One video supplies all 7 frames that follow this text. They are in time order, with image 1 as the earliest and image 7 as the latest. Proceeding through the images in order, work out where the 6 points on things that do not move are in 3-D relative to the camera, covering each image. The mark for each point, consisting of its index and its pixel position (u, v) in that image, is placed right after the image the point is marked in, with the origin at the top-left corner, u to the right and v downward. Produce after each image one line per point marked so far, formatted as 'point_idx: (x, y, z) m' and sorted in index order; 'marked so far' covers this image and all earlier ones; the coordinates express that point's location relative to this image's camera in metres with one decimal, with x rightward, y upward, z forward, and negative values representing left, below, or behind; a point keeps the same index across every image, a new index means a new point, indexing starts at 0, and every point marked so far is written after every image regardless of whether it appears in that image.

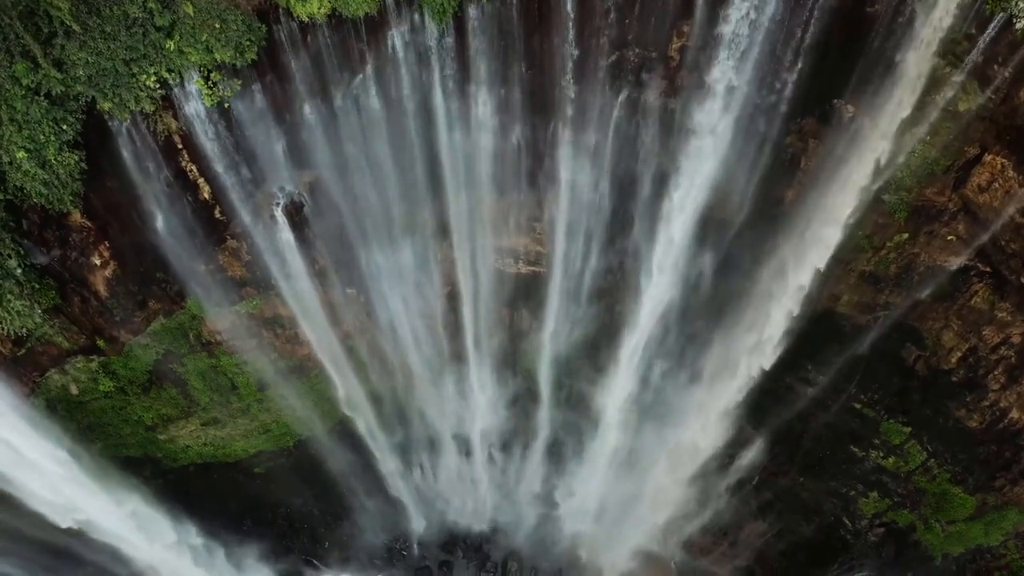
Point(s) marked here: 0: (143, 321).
0: (-5.2, -0.4, +9.6) m
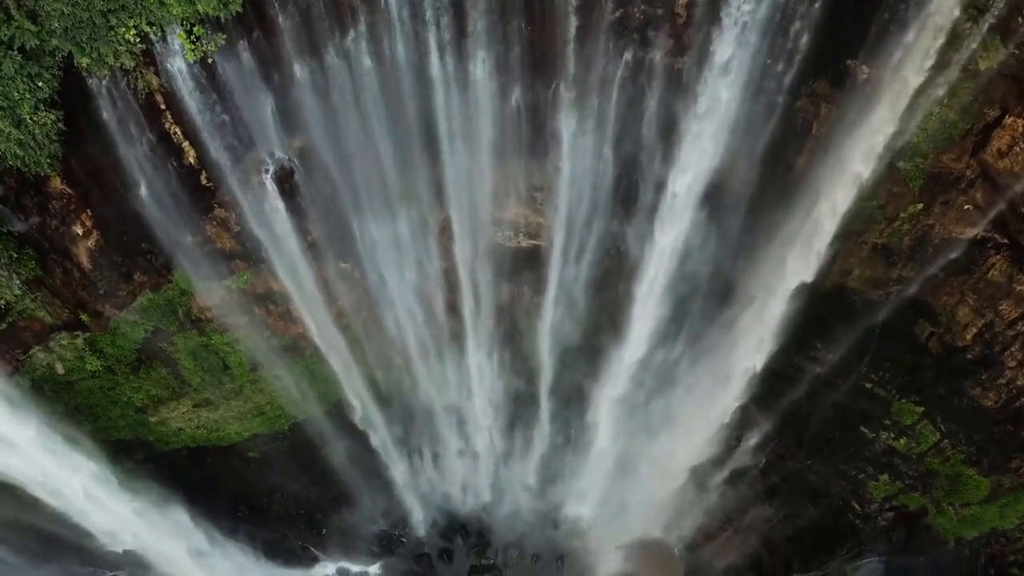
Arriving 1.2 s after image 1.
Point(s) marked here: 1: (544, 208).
0: (-5.2, 0.0, +9.3) m
1: (+0.4, +1.2, +9.5) m
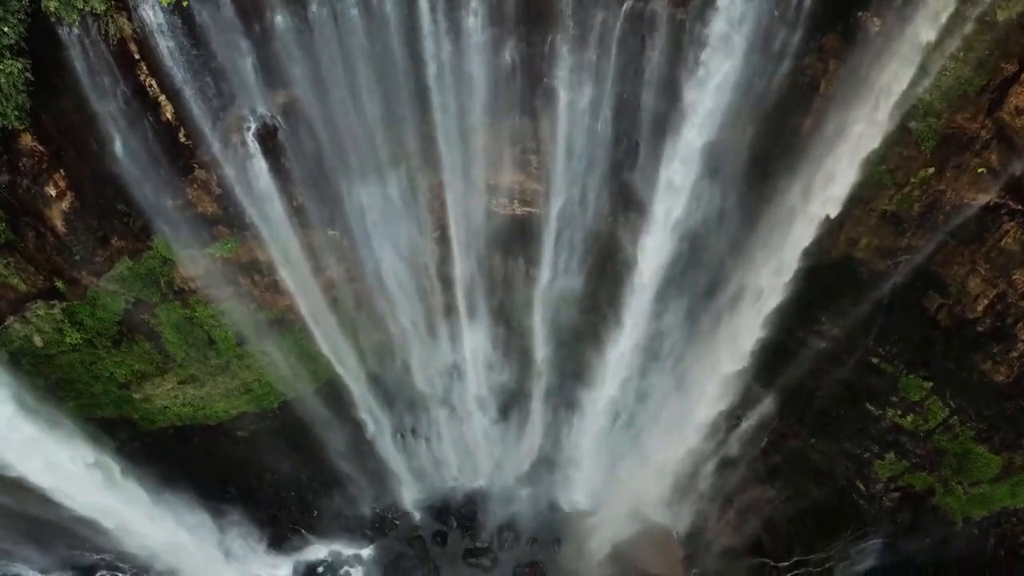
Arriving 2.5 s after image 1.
0: (-5.3, +0.4, +8.9) m
1: (+0.4, +1.6, +9.2) m
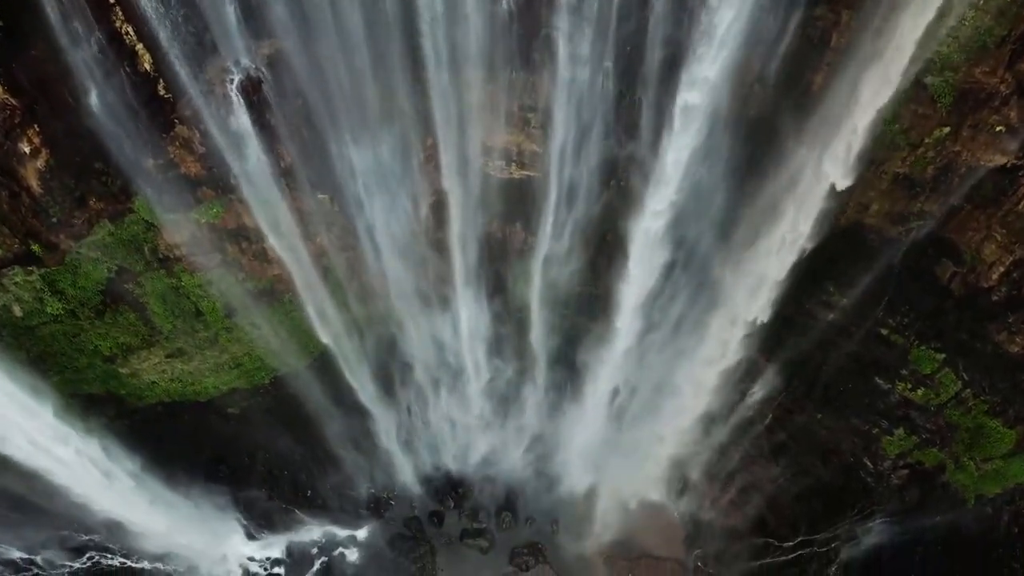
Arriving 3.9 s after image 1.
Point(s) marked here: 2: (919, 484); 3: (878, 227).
0: (-5.3, +0.8, +8.6) m
1: (+0.3, +2.0, +8.8) m
2: (+6.2, -3.0, +10.6) m
3: (+4.9, +0.8, +9.2) m
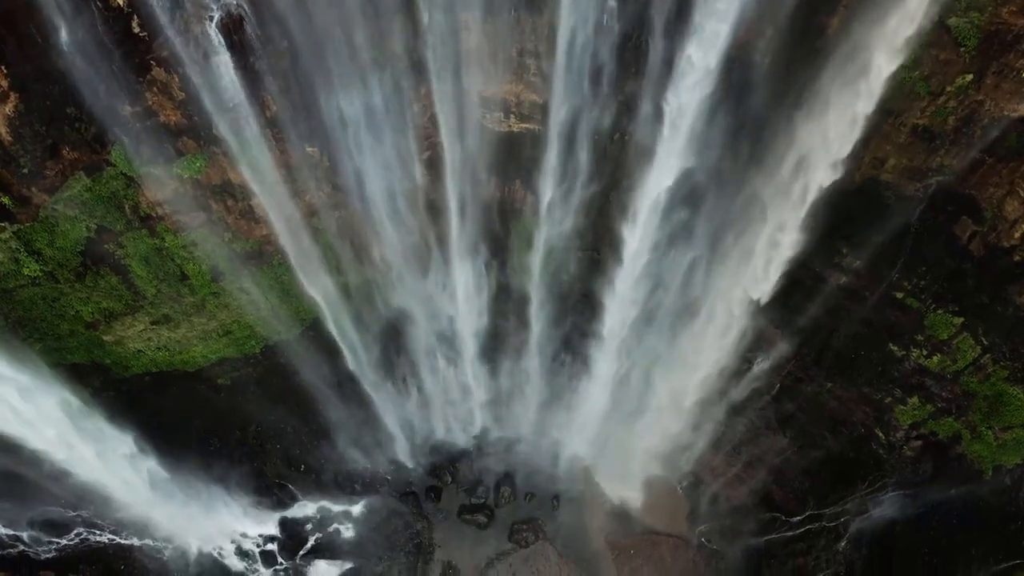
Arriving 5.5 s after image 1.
0: (-5.3, +1.3, +8.1) m
1: (+0.3, +2.5, +8.3) m
2: (+6.2, -2.5, +10.2) m
3: (+4.9, +1.3, +8.7) m
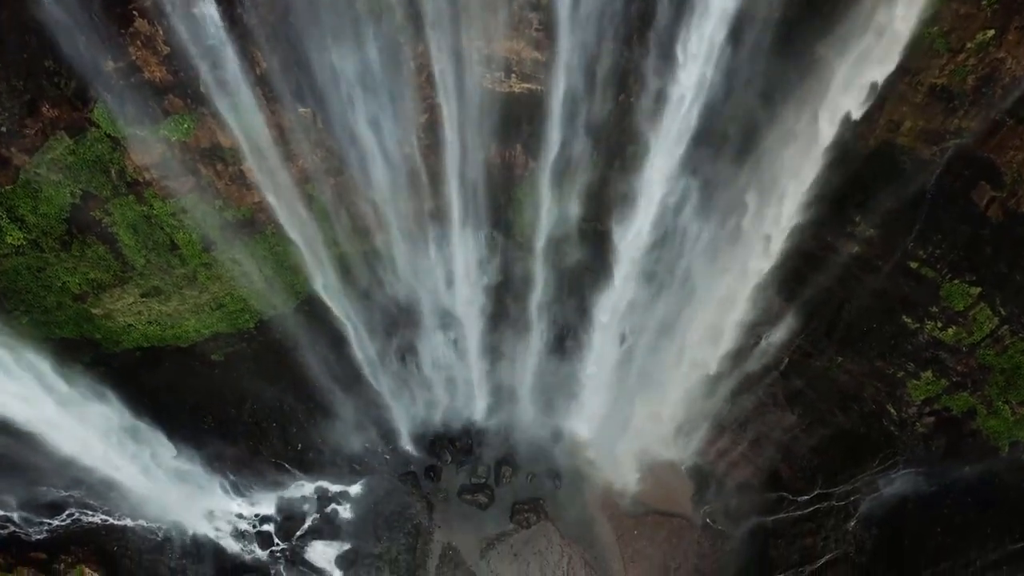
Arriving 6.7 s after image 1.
0: (-5.3, +1.7, +7.8) m
1: (+0.3, +2.9, +8.0) m
2: (+6.3, -2.1, +9.9) m
3: (+4.9, +1.7, +8.4) m
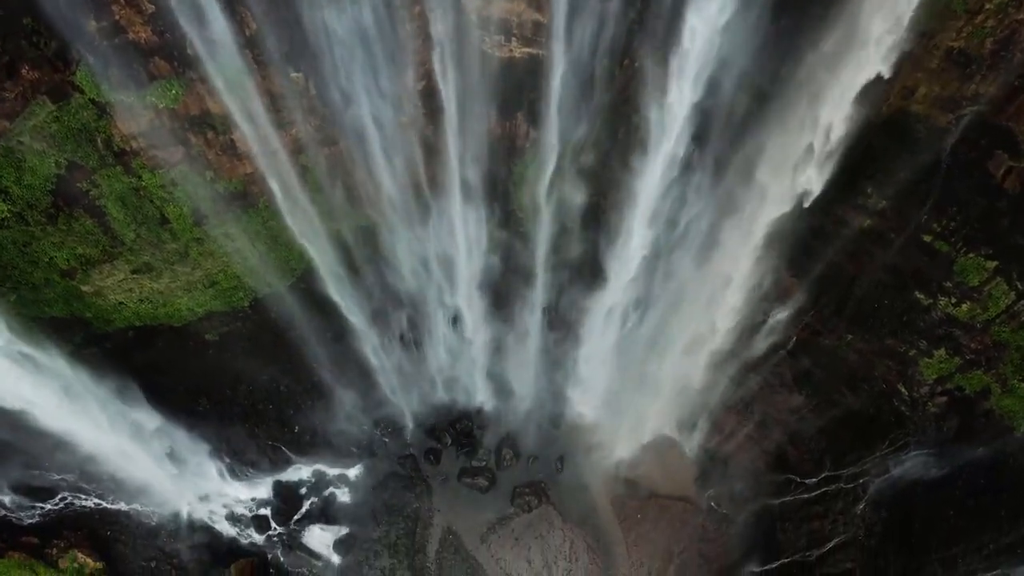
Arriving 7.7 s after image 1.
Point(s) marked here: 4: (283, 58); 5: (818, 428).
0: (-5.3, +2.0, +7.5) m
1: (+0.3, +3.2, +7.7) m
2: (+6.3, -1.7, +9.6) m
3: (+4.9, +2.1, +8.1) m
4: (-2.6, +2.6, +8.1) m
5: (+4.8, -2.1, +10.6) m
